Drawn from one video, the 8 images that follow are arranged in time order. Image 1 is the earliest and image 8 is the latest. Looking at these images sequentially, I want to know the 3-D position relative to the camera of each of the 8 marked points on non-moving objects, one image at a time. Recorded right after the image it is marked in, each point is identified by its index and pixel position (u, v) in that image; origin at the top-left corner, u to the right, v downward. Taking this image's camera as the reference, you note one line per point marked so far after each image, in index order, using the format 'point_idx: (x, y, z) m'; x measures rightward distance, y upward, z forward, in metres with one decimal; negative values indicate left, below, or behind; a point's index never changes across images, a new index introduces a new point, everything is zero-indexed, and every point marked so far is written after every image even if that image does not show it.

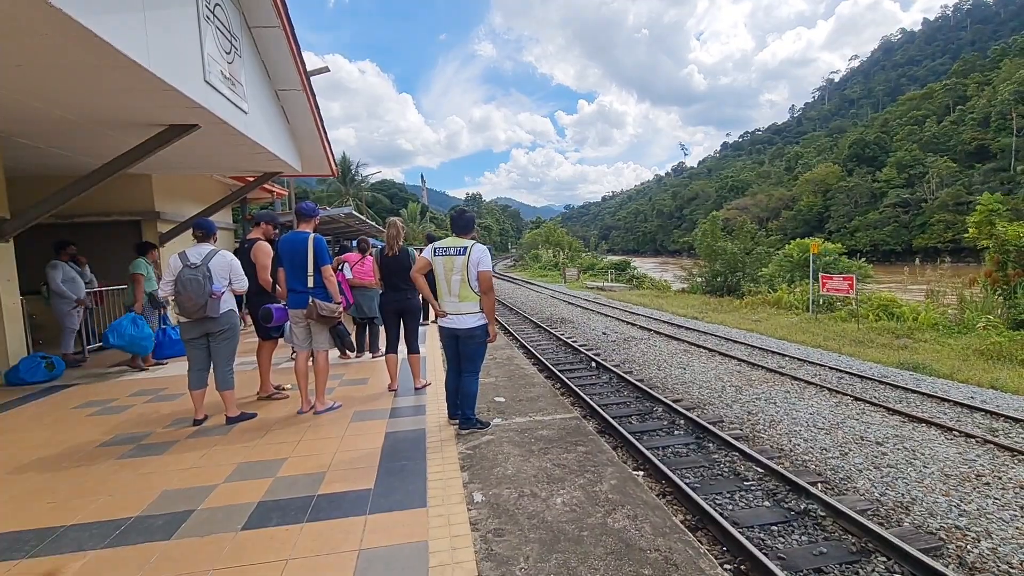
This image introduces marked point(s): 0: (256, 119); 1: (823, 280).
0: (-3.5, +2.3, +6.9) m
1: (+9.6, +0.3, +15.4) m
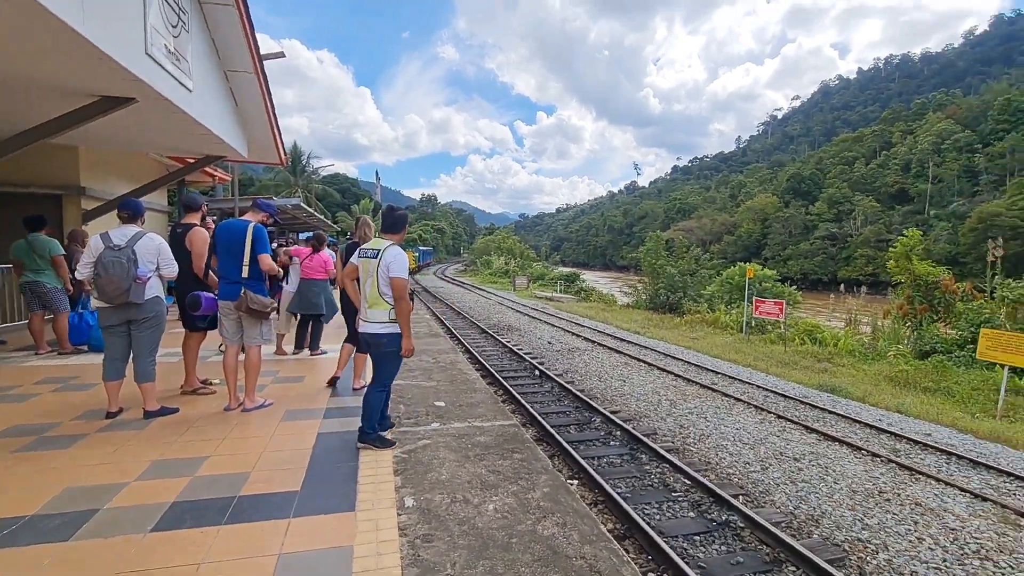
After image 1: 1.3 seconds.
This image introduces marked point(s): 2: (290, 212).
0: (-4.1, +2.5, +6.6) m
1: (+8.0, -0.5, +16.2) m
2: (-5.8, +2.0, +13.0) m
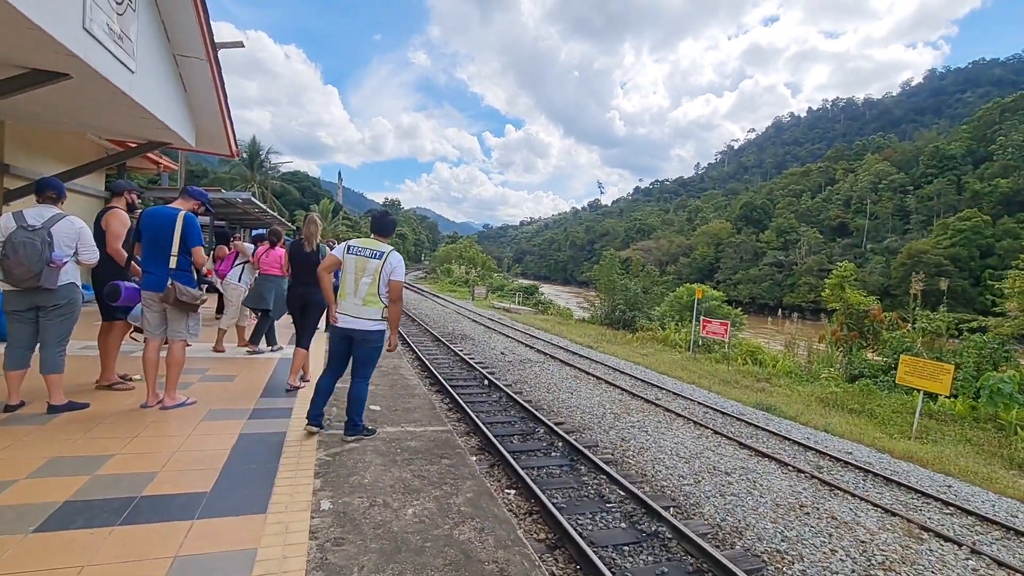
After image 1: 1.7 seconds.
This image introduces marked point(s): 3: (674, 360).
0: (-4.6, +2.6, +6.3) m
1: (+6.5, -1.2, +16.8) m
2: (-6.8, +2.0, +12.5) m
3: (+5.2, -2.3, +16.1) m
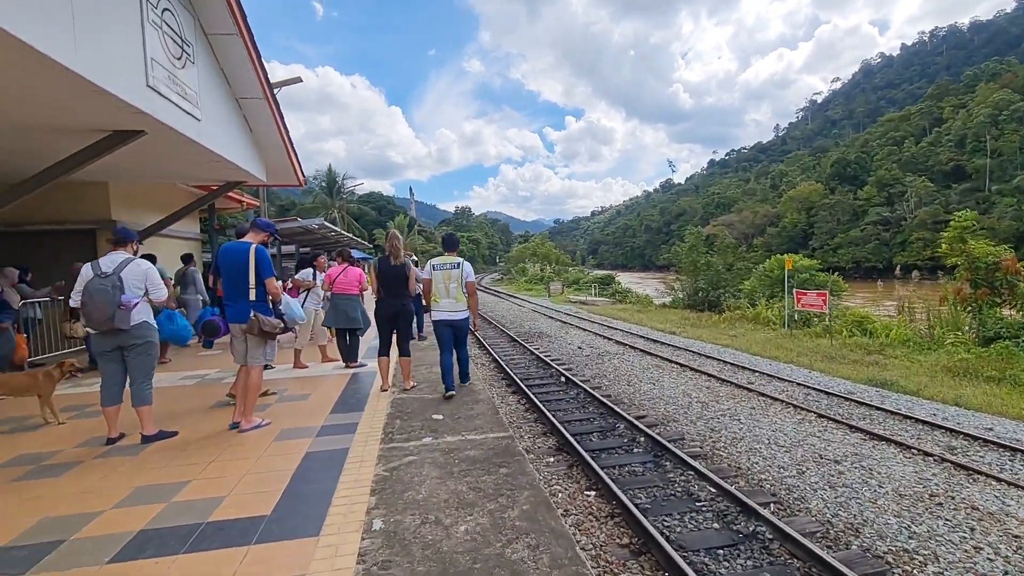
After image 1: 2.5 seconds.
0: (-4.1, +2.2, +6.8) m
1: (+8.9, -0.2, +15.4) m
2: (-5.2, +1.5, +13.3) m
3: (+7.6, -1.5, +14.9) m
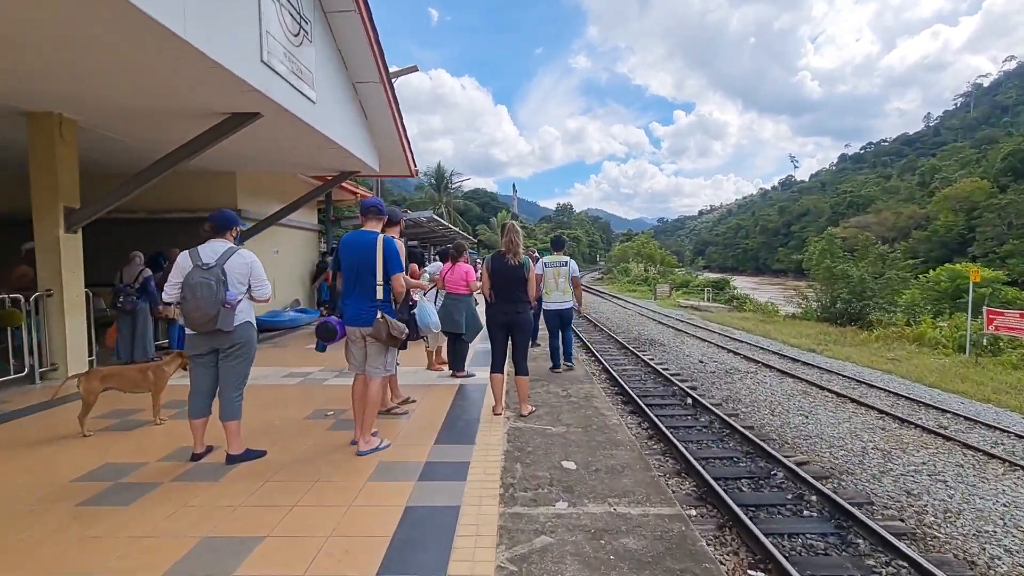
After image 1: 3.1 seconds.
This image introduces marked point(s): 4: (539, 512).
0: (-2.4, +2.3, +6.4) m
1: (+11.9, -0.7, +12.4) m
2: (-2.3, +1.6, +13.0) m
3: (+10.5, -1.9, +12.2) m
4: (+0.1, -1.2, +2.5) m
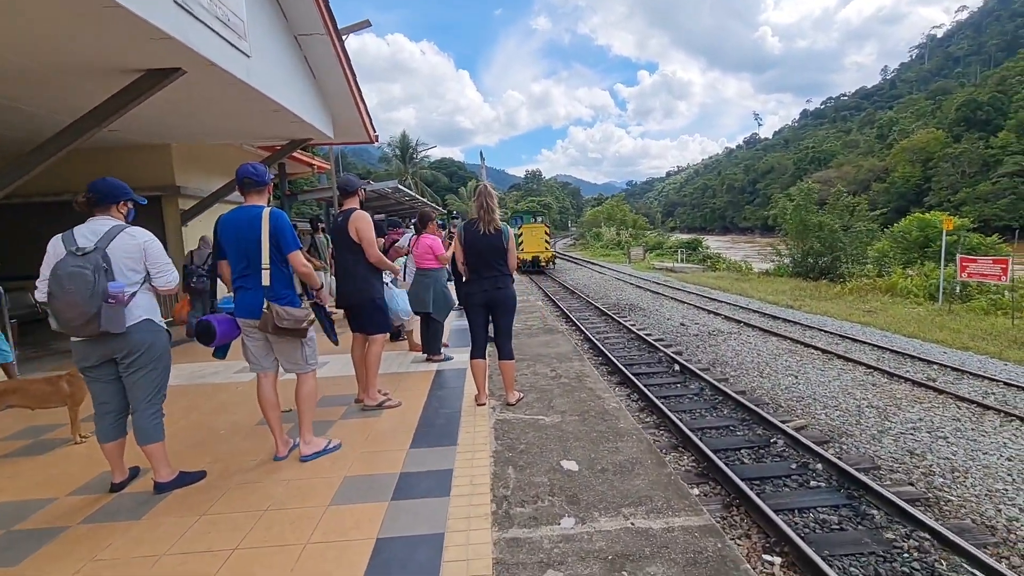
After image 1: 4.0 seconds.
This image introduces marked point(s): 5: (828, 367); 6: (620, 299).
0: (-2.8, +2.5, +5.6) m
1: (+11.3, +0.6, +12.5) m
2: (-3.0, +2.2, +12.2) m
3: (+10.0, -0.7, +12.3) m
4: (+0.1, -1.0, +2.1) m
5: (+5.1, -1.3, +8.0) m
6: (+3.5, -0.4, +15.9) m
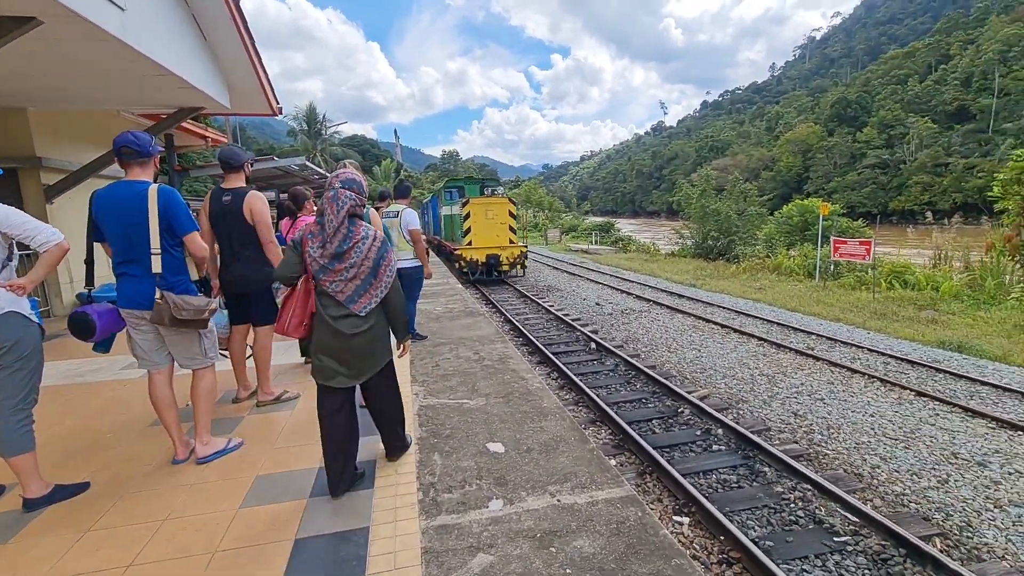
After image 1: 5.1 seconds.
0: (-3.6, +2.6, +4.9) m
1: (+9.1, +1.2, +14.1) m
2: (-4.9, +2.6, +11.5) m
3: (+7.9, -0.1, +13.7) m
4: (-0.2, -1.0, +2.1) m
5: (+3.8, -0.9, +8.7) m
6: (+0.9, +0.2, +16.2) m
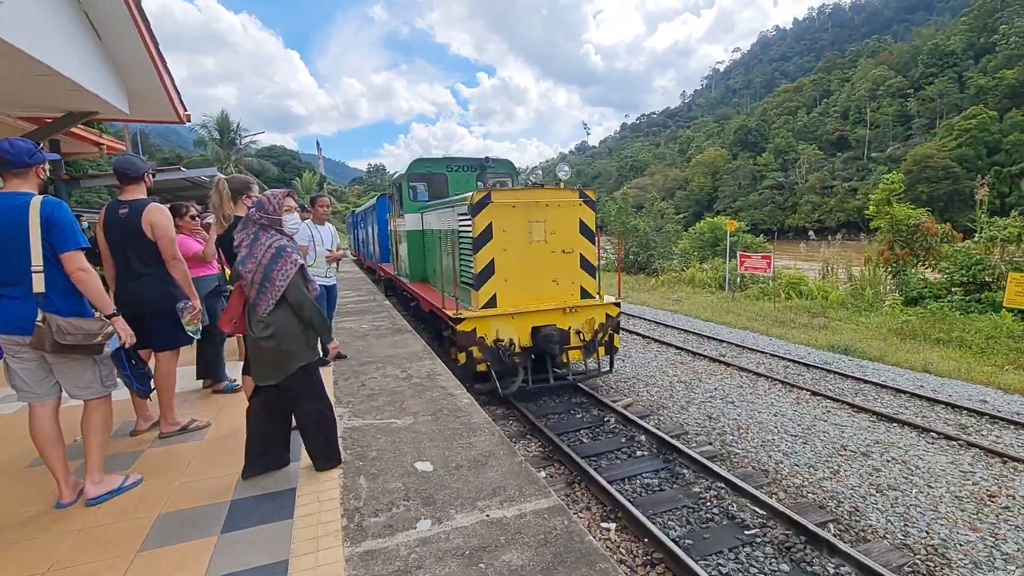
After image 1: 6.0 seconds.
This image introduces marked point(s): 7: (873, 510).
0: (-4.4, +2.4, +4.5) m
1: (+7.0, +0.9, +15.3) m
2: (-6.6, +2.2, +10.8) m
3: (+5.9, -0.4, +14.7) m
4: (-0.5, -1.0, +2.0) m
5: (+2.5, -1.1, +9.1) m
6: (-1.4, -0.3, +16.2) m
7: (+2.9, -1.8, +3.9) m
